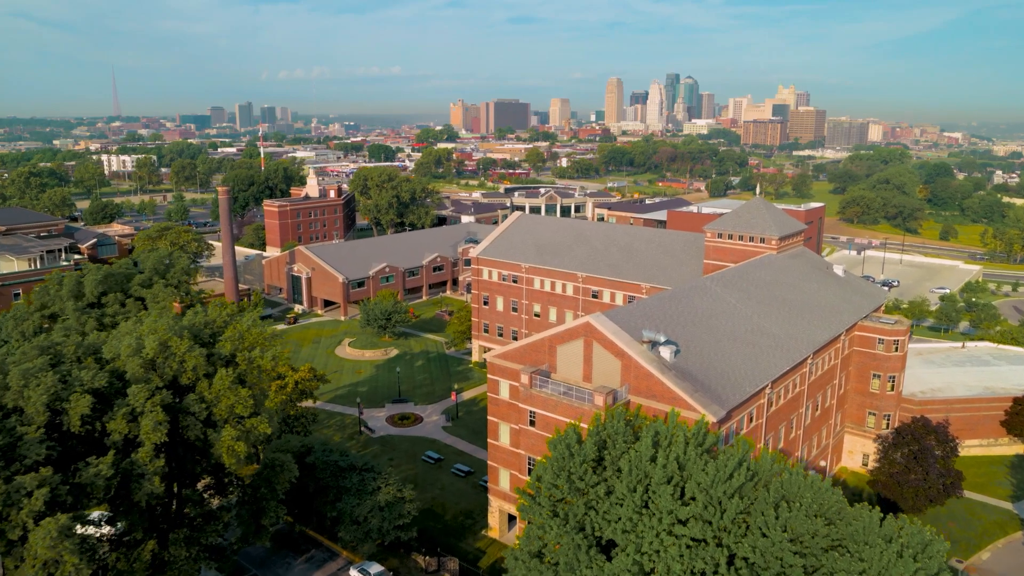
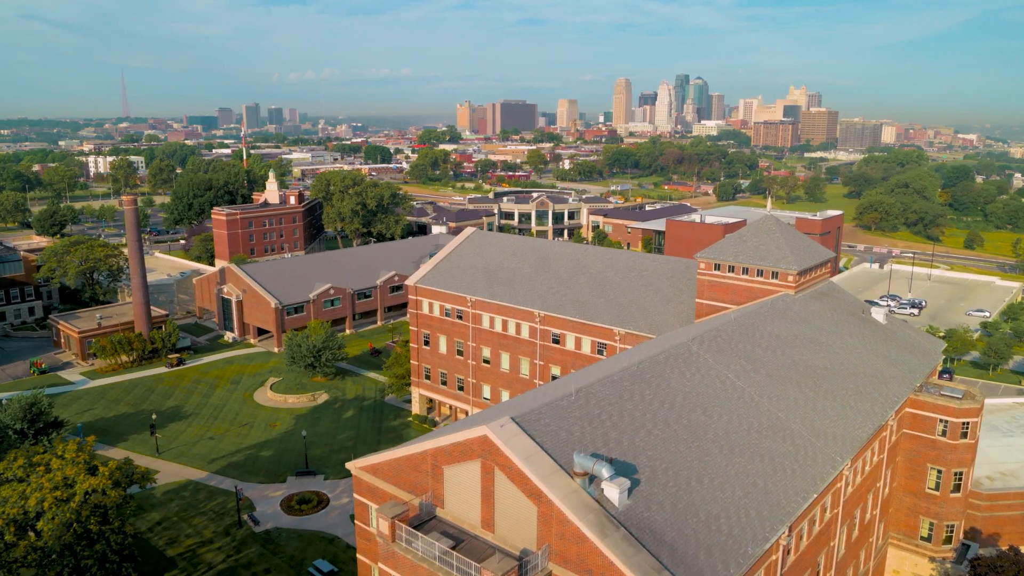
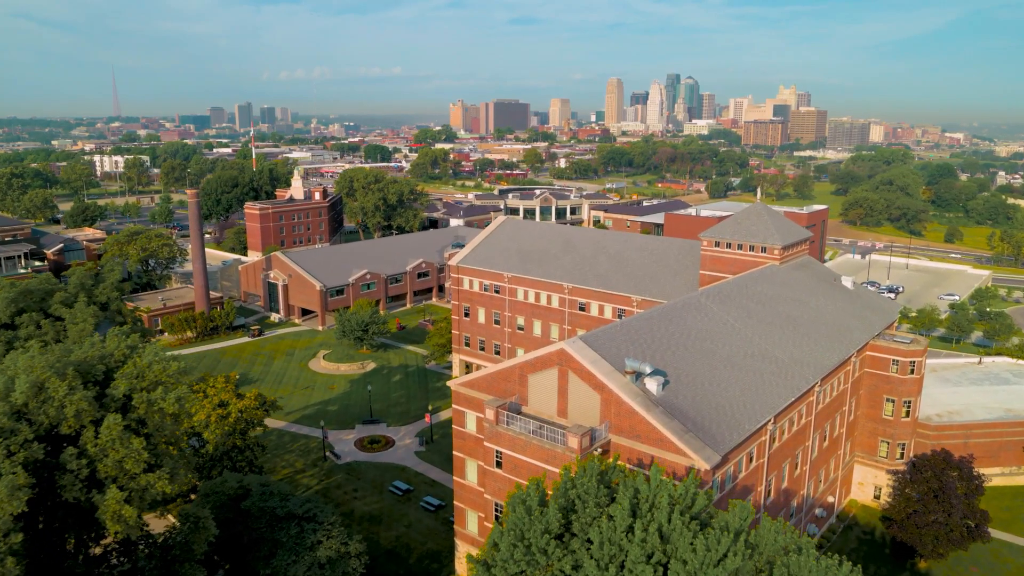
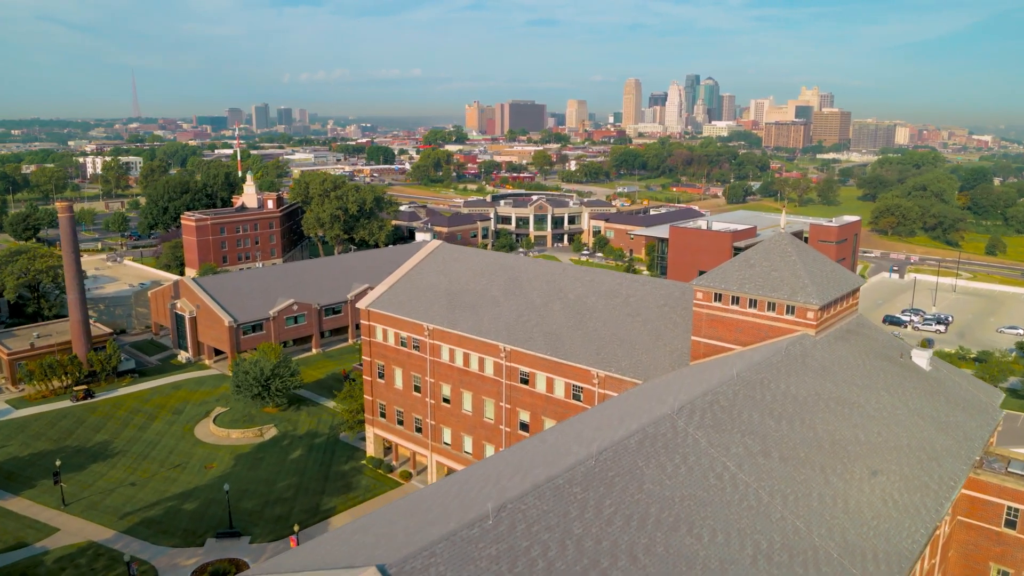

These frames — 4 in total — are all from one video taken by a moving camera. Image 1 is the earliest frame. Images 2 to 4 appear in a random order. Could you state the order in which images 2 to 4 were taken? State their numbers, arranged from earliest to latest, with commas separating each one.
3, 2, 4
